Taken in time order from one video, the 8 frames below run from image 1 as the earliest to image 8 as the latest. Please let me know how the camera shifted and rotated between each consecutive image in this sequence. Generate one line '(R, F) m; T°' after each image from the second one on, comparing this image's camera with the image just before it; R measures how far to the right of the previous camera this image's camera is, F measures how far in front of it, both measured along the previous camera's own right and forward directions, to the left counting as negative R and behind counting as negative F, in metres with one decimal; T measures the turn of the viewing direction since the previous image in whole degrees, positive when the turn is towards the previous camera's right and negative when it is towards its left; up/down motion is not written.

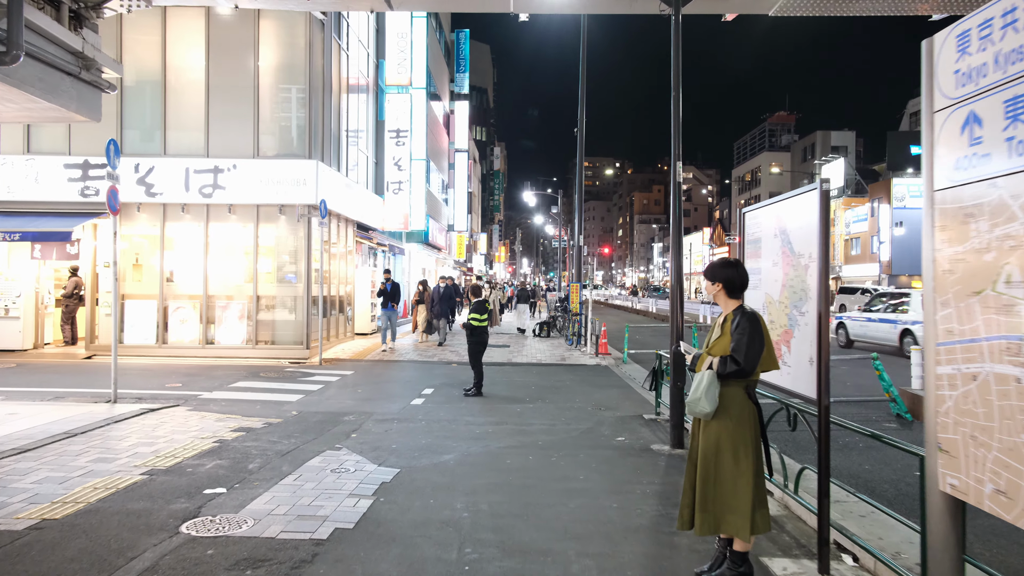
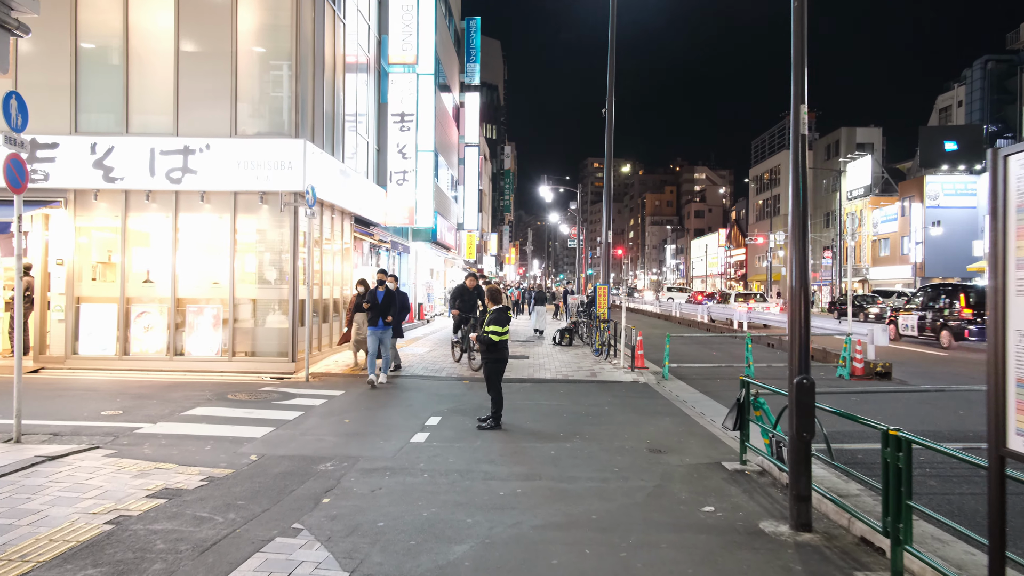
(-0.2, +2.1) m; -1°
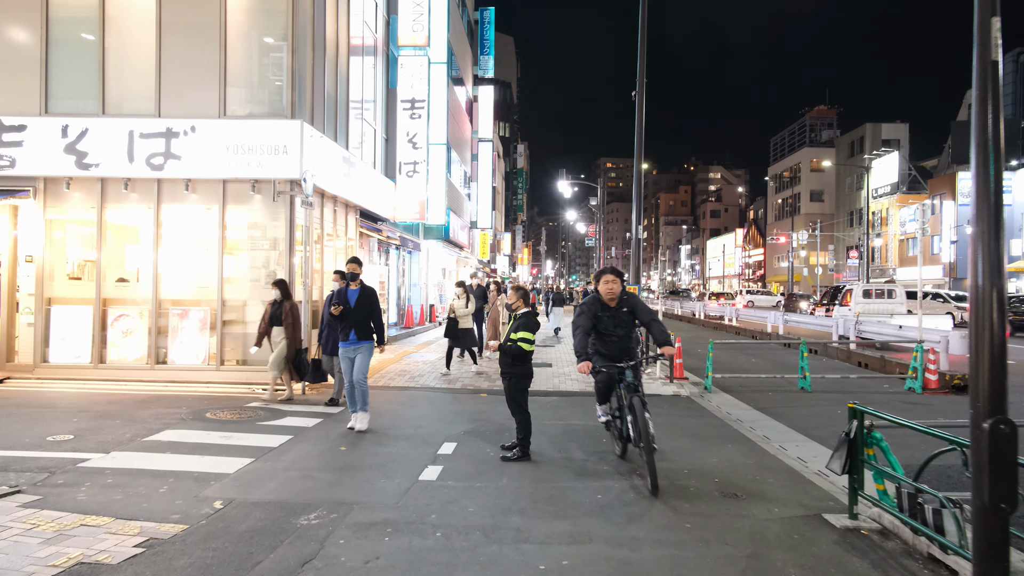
(-0.2, +1.4) m; -1°
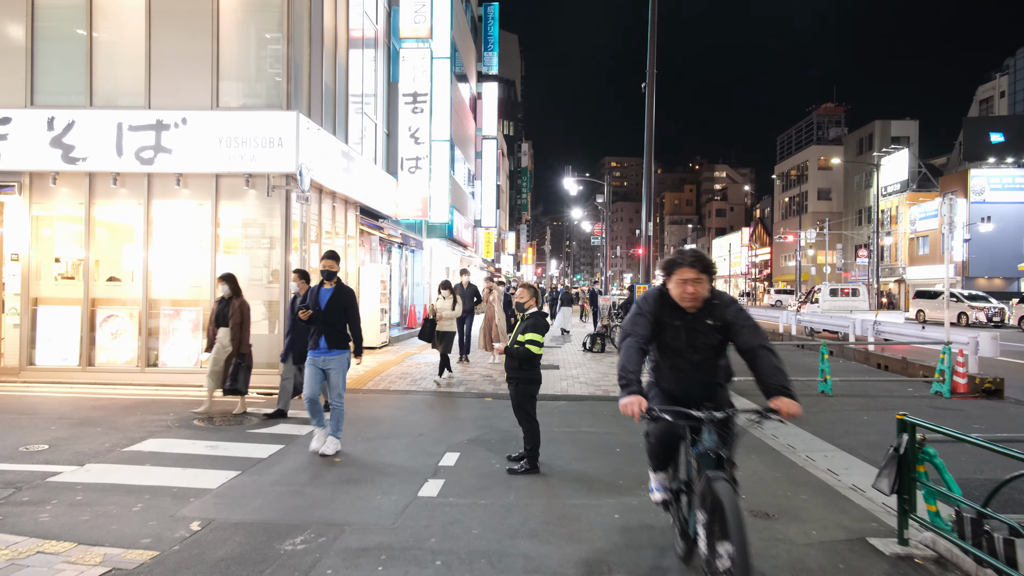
(0.0, +0.5) m; 0°
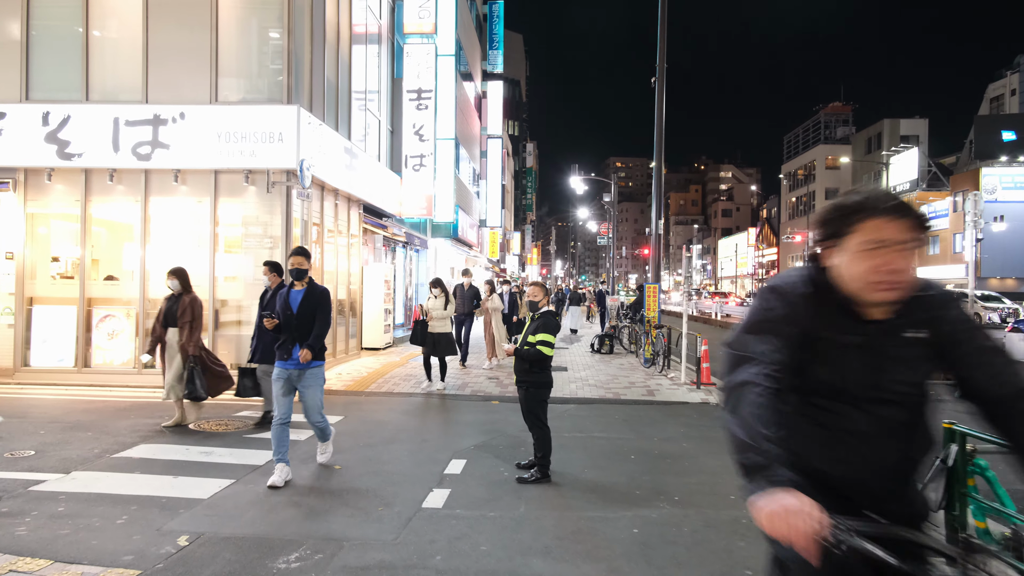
(0.0, +0.3) m; 0°
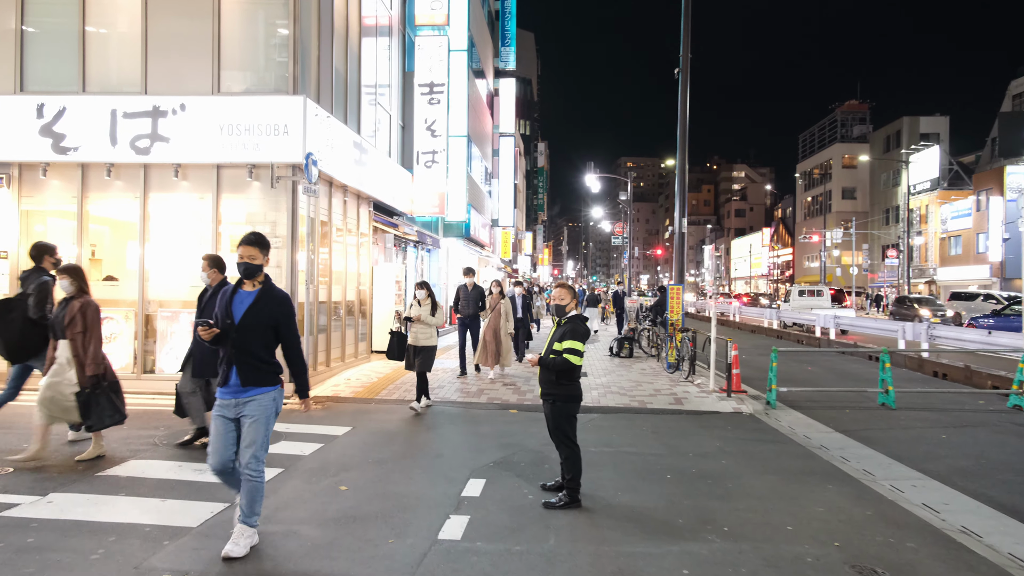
(-0.1, +0.6) m; -1°
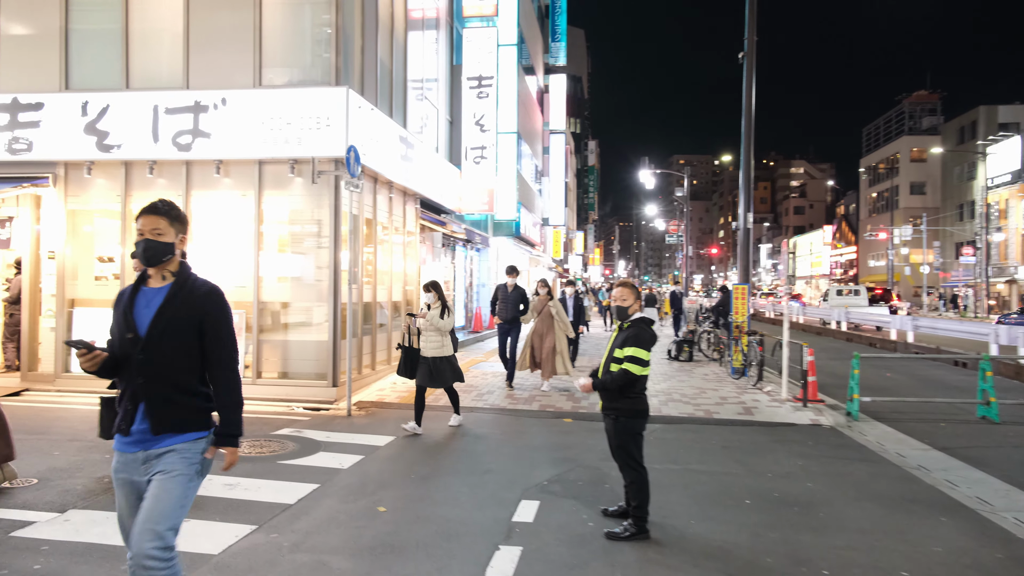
(0.0, +0.6) m; -4°
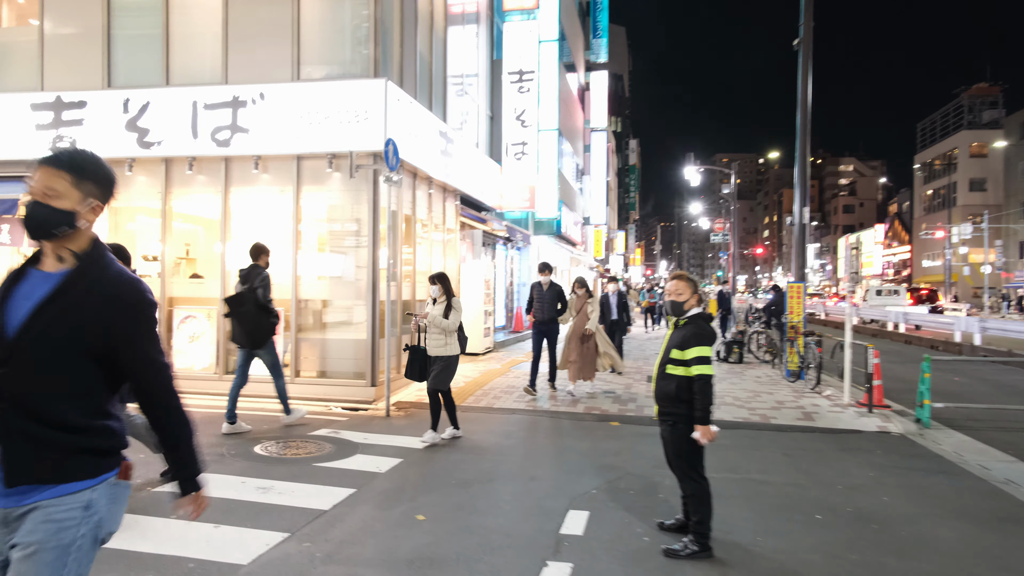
(-0.1, +0.3) m; -3°
